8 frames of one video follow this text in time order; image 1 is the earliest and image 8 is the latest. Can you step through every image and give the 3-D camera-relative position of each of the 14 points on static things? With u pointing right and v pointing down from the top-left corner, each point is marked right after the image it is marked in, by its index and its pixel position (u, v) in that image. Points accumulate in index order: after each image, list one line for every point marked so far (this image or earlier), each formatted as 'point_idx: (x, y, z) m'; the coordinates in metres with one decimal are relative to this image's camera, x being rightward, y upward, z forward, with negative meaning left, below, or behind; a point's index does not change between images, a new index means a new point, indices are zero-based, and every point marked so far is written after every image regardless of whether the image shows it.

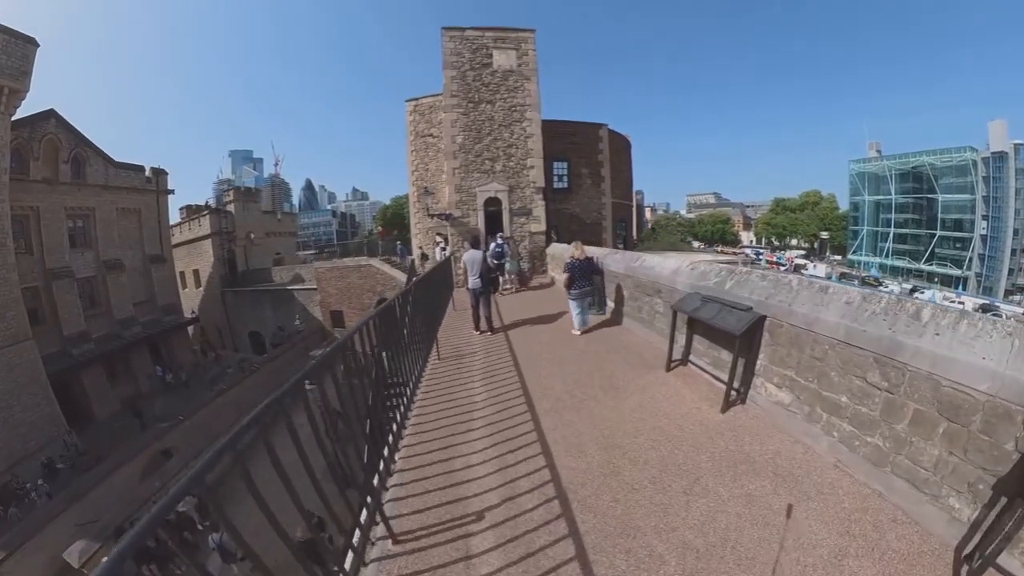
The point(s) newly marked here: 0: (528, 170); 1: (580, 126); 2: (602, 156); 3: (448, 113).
0: (+0.5, +3.7, +13.7) m
1: (+2.4, +5.7, +15.5) m
2: (+3.3, +4.8, +16.0) m
3: (-2.0, +5.3, +13.7) m
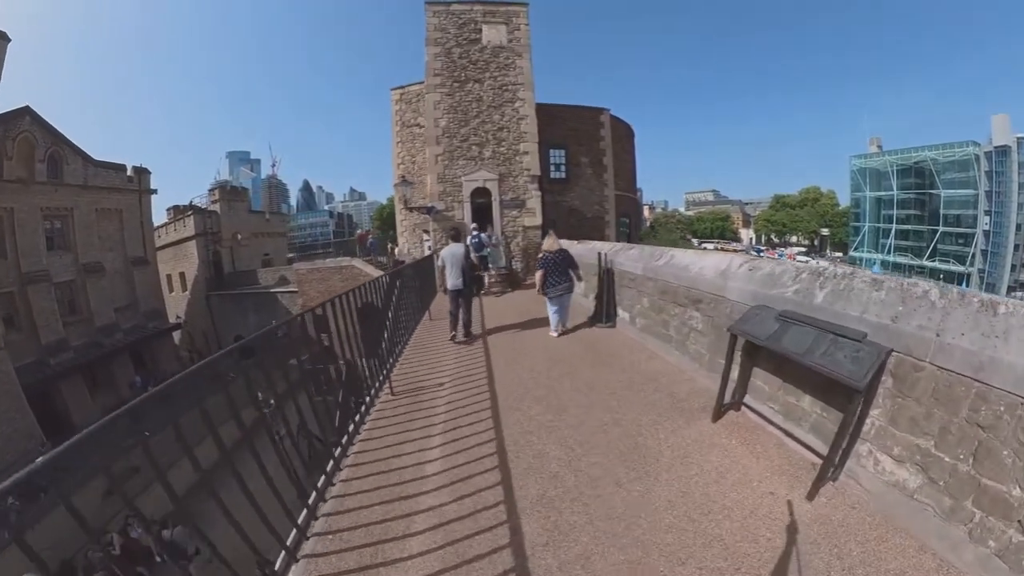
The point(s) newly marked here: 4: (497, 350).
0: (+0.2, +3.6, +12.1) m
1: (+2.1, +5.6, +13.8) m
2: (+3.0, +4.8, +14.3) m
3: (-2.2, +5.2, +12.0) m
4: (-0.3, -1.0, +6.5) m
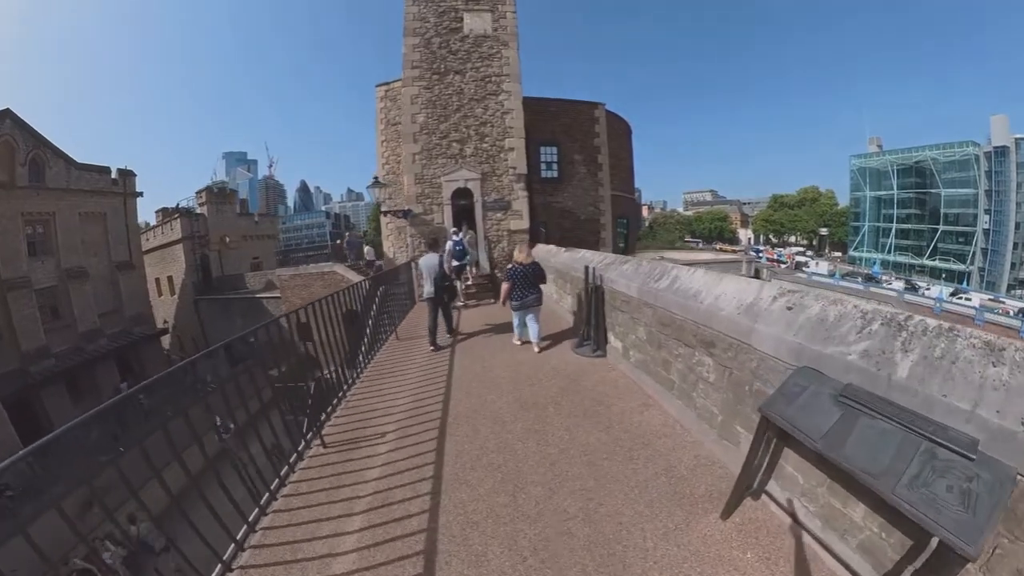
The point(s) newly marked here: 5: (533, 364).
0: (-0.2, +3.4, +11.0) m
1: (+1.7, +5.4, +12.8) m
2: (+2.6, +4.5, +13.3) m
3: (-2.6, +4.9, +11.0) m
4: (-0.6, -1.3, +5.4) m
5: (+0.2, -1.0, +5.4) m
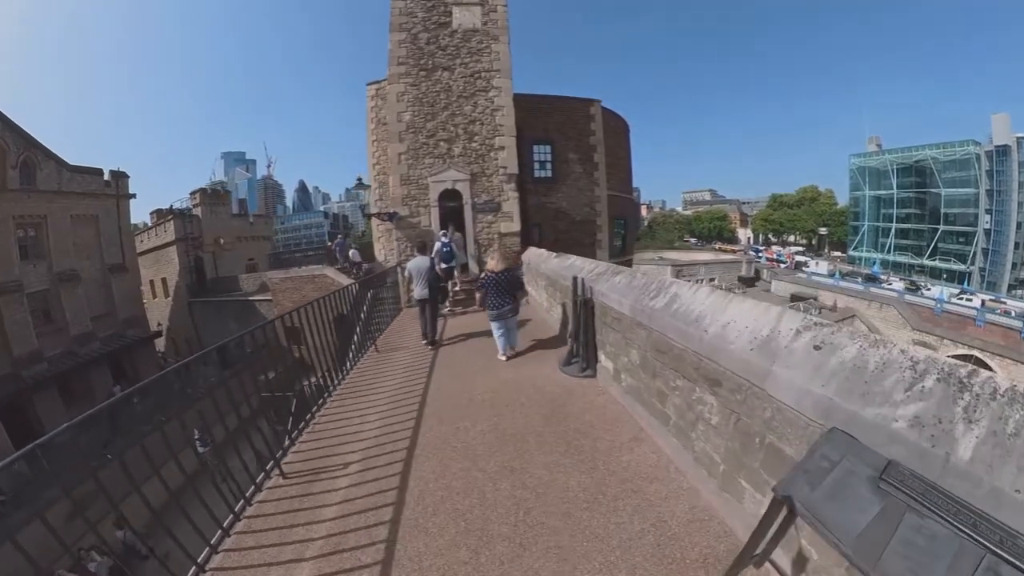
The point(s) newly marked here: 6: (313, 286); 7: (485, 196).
0: (-0.4, +3.3, +10.6) m
1: (+1.5, +5.2, +12.3) m
2: (+2.4, +4.4, +12.8) m
3: (-2.8, +4.8, +10.5) m
4: (-0.8, -1.4, +5.0) m
5: (0.0, -1.1, +5.0) m
6: (-9.0, +0.1, +19.9) m
7: (-0.7, +2.2, +10.6) m
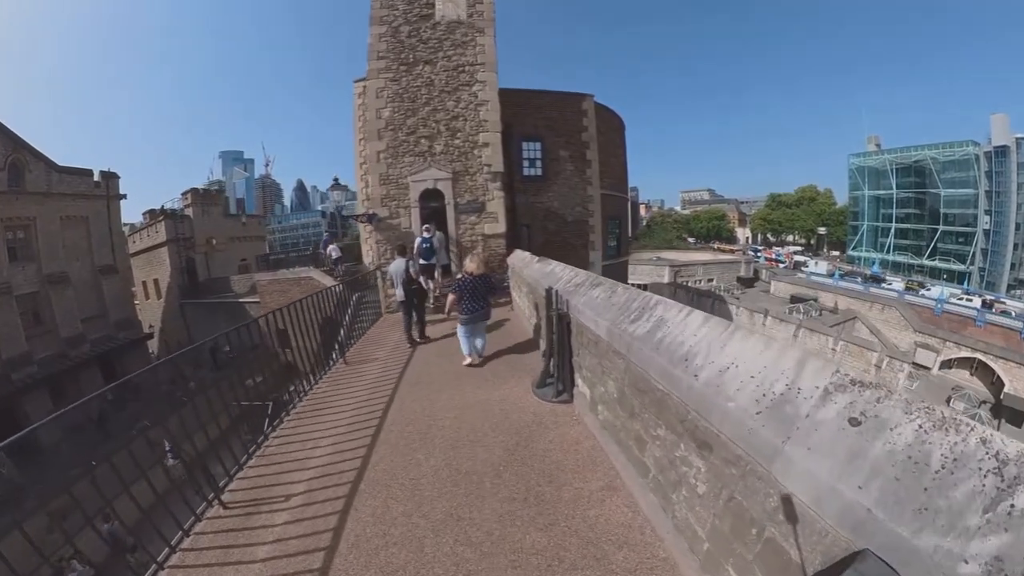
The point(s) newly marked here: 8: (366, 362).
0: (-0.7, +3.2, +10.0) m
1: (+1.2, +5.1, +11.8) m
2: (+2.1, +4.3, +12.3) m
3: (-3.1, +4.7, +9.9) m
4: (-1.1, -1.5, +4.4) m
5: (-0.3, -1.2, +4.4) m
6: (-9.3, 0.0, +19.3) m
7: (-1.0, +2.1, +10.0) m
8: (-2.5, -1.2, +7.4) m
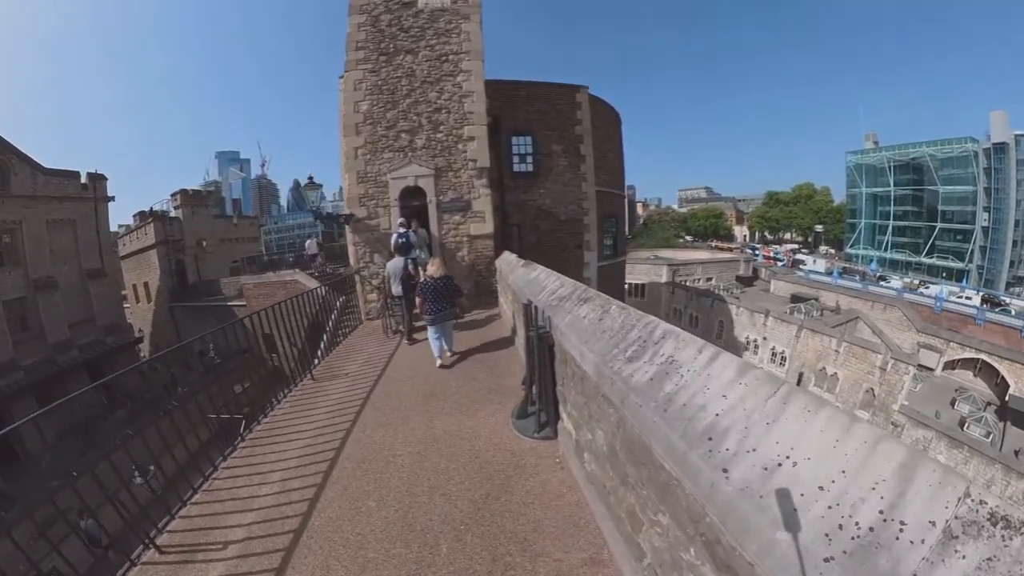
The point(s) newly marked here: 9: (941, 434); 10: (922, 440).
0: (-0.9, +3.1, +9.3) m
1: (+0.9, +5.1, +11.1) m
2: (+1.8, +4.2, +11.6) m
3: (-3.4, +4.6, +9.2) m
4: (-1.3, -1.6, +3.7) m
5: (-0.5, -1.3, +3.7) m
6: (-9.6, -0.2, +18.6) m
7: (-1.2, +2.0, +9.3) m
8: (-2.7, -1.4, +6.7) m
9: (+16.8, -5.7, +17.2) m
10: (+16.7, -6.2, +18.0) m
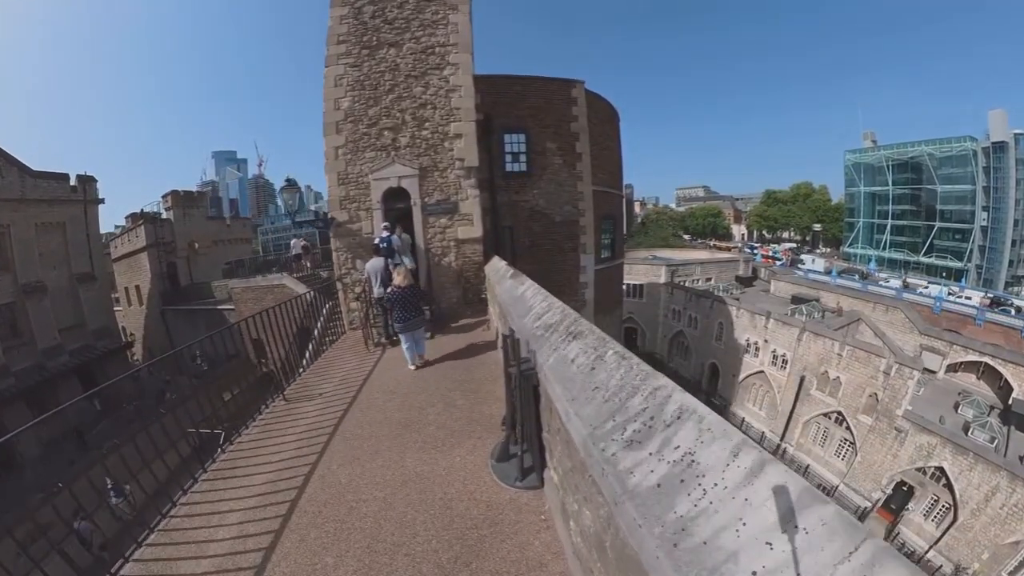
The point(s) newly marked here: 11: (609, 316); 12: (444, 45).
0: (-1.1, +2.9, +8.8) m
1: (+0.7, +4.9, +10.6) m
2: (+1.6, +4.1, +11.1) m
3: (-3.6, +4.4, +8.7) m
4: (-1.5, -1.8, +3.2) m
5: (-0.7, -1.5, +3.2) m
6: (-9.8, -0.3, +18.0) m
7: (-1.4, +1.9, +8.8) m
8: (-2.8, -1.5, +6.2) m
9: (+16.6, -5.8, +16.8) m
10: (+16.6, -6.3, +17.5) m
11: (+3.0, -0.9, +13.6) m
12: (-1.3, +4.9, +8.8) m
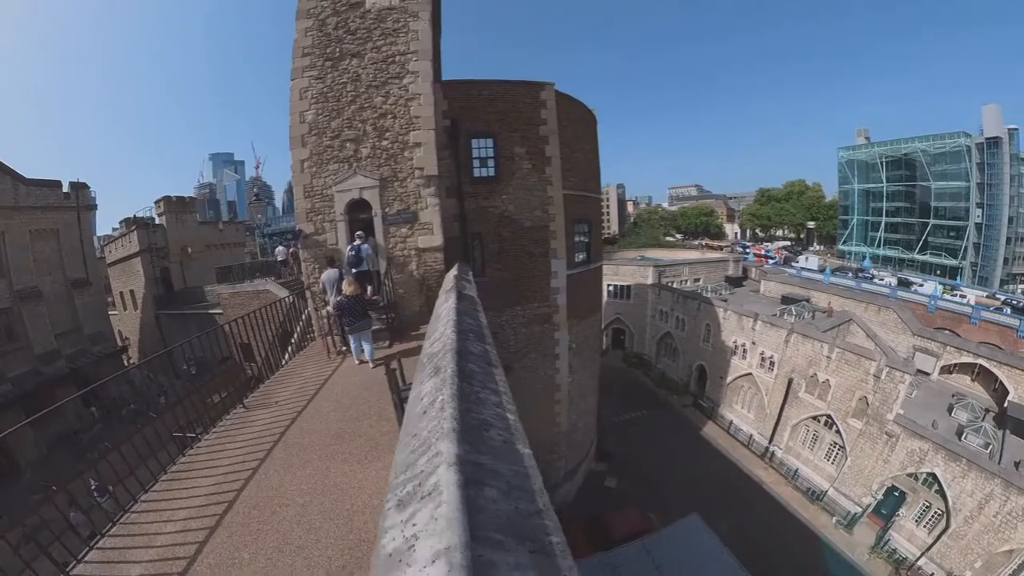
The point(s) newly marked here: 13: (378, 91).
0: (-1.9, +2.8, +8.9) m
1: (0.0, +4.8, +10.7) m
2: (+0.9, +4.0, +11.2) m
3: (-4.4, +4.3, +8.8) m
4: (-2.2, -1.9, +3.3) m
5: (-1.3, -1.6, +3.3) m
6: (-10.5, -0.6, +18.1) m
7: (-2.1, +1.7, +8.9) m
8: (-3.5, -1.7, +6.3) m
9: (+15.9, -5.8, +16.9) m
10: (+15.9, -6.3, +17.6) m
11: (+2.3, -1.0, +13.7) m
12: (-2.1, +4.7, +8.9) m
13: (-2.6, +4.0, +8.8) m
